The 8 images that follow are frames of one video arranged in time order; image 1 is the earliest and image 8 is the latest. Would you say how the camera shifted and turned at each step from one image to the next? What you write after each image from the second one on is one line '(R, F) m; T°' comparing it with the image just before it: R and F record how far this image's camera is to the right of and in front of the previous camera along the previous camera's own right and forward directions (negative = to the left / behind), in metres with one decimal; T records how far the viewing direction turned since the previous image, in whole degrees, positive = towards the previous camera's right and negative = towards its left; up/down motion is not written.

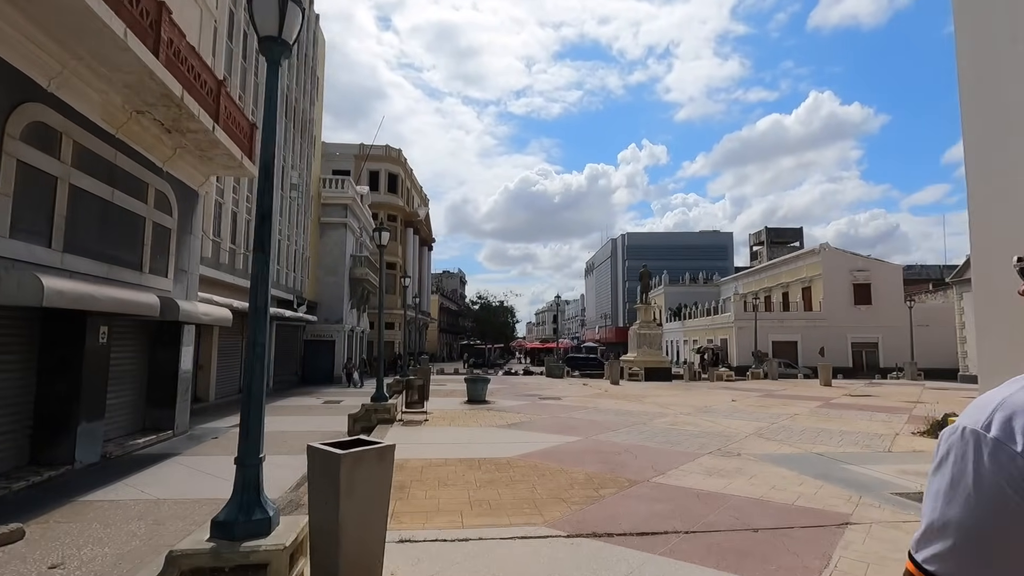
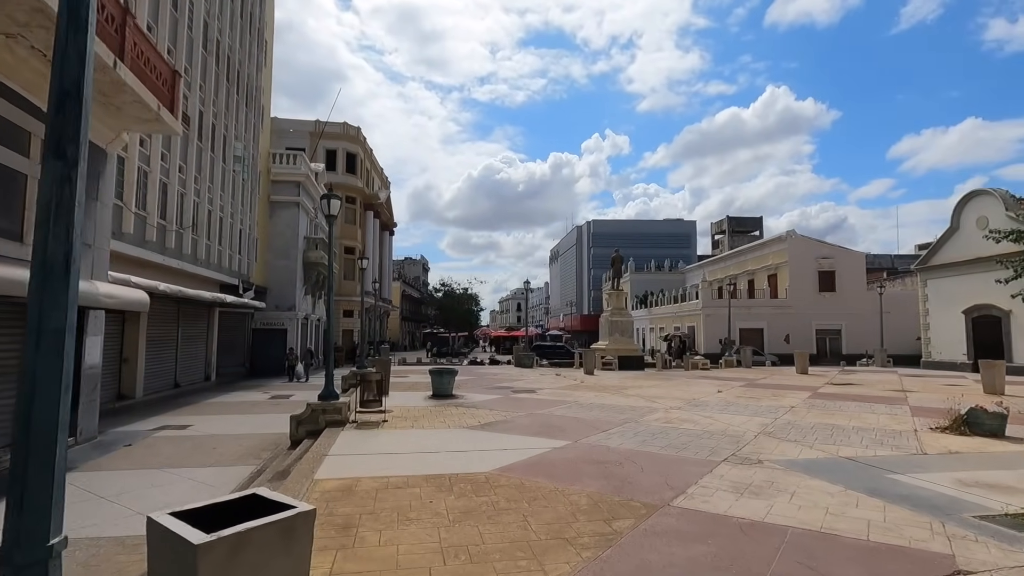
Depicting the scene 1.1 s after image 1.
(-0.2, +1.6) m; +4°
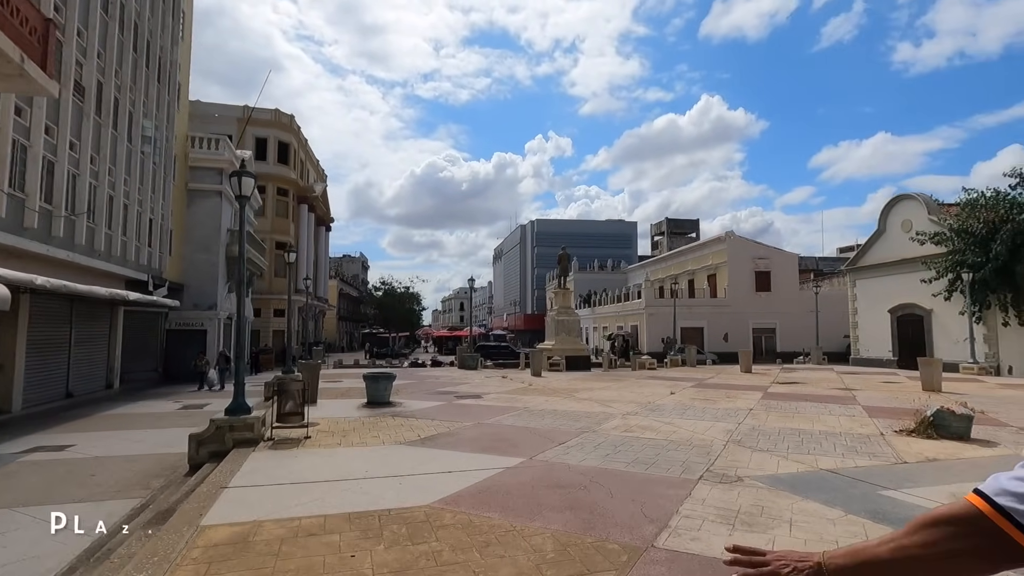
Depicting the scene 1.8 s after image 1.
(0.0, +1.1) m; +6°
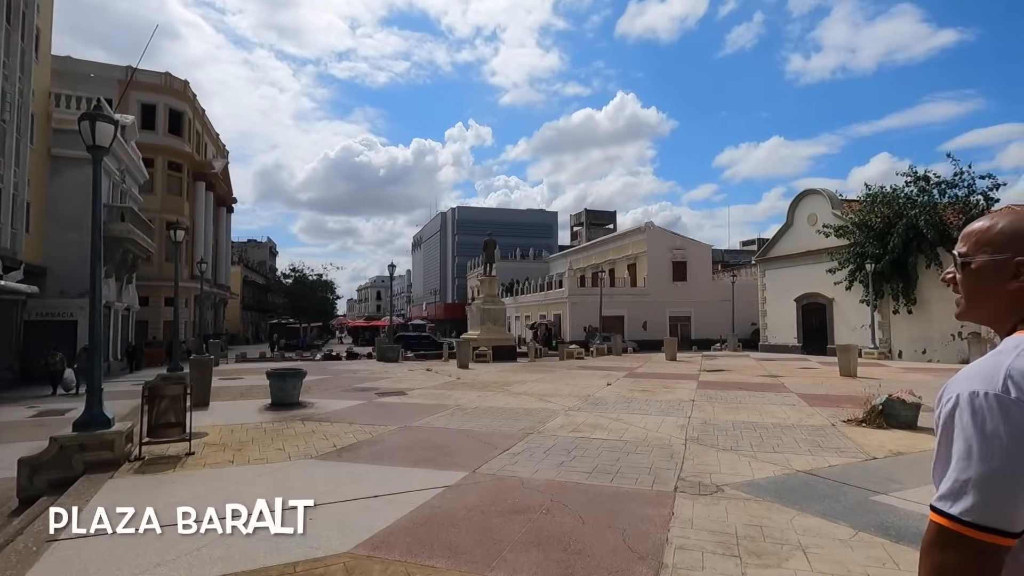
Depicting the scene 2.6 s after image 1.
(-0.2, +1.2) m; +9°
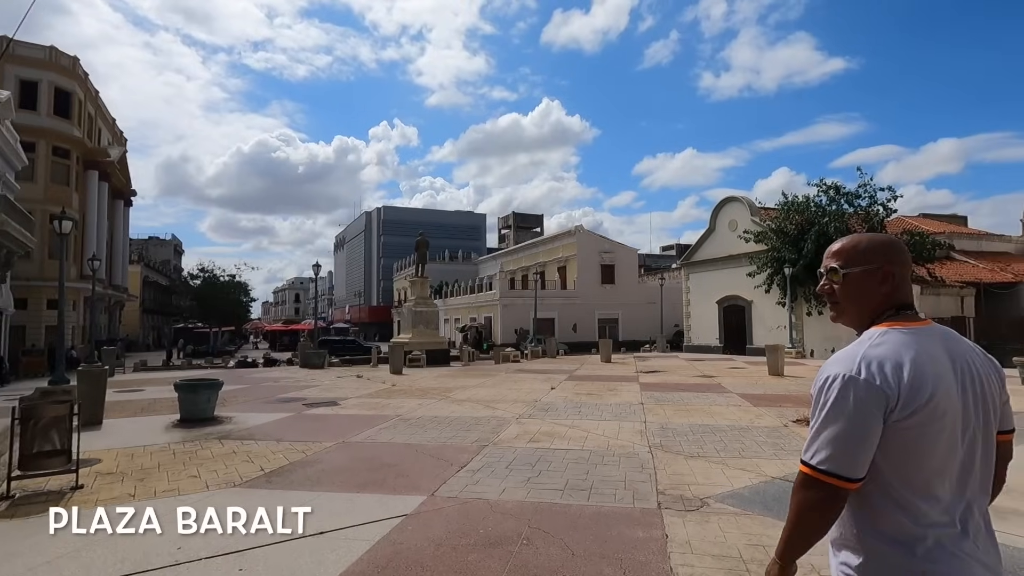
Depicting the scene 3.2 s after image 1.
(-0.4, +0.6) m; +8°
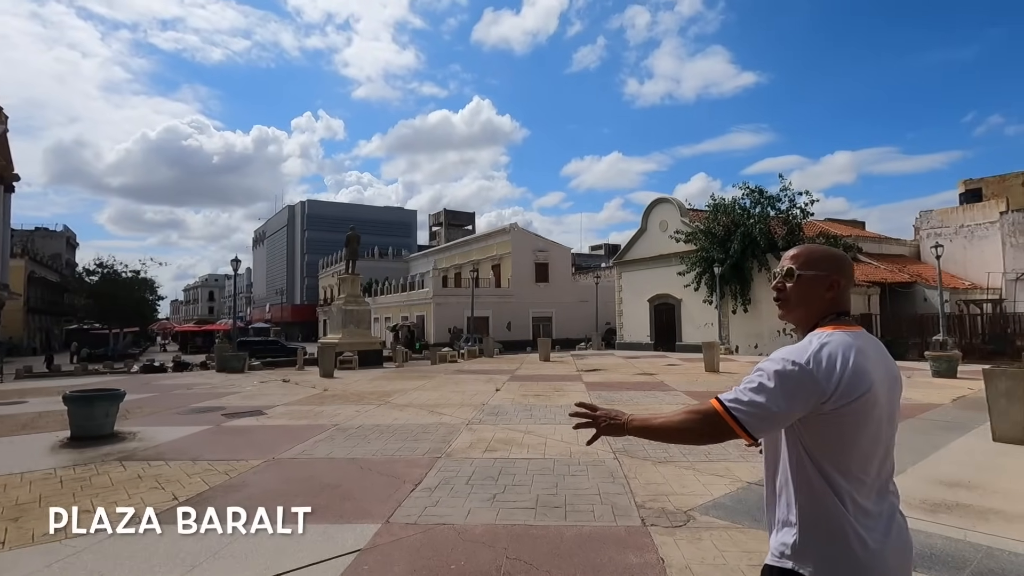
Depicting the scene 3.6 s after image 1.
(-0.3, +0.6) m; +7°
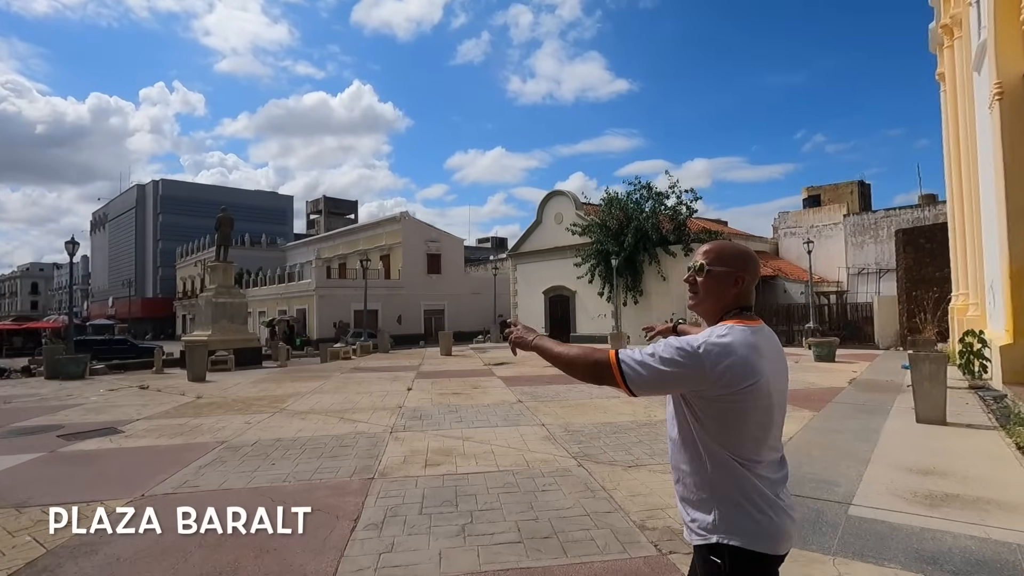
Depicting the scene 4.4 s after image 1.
(-0.7, +1.1) m; +12°
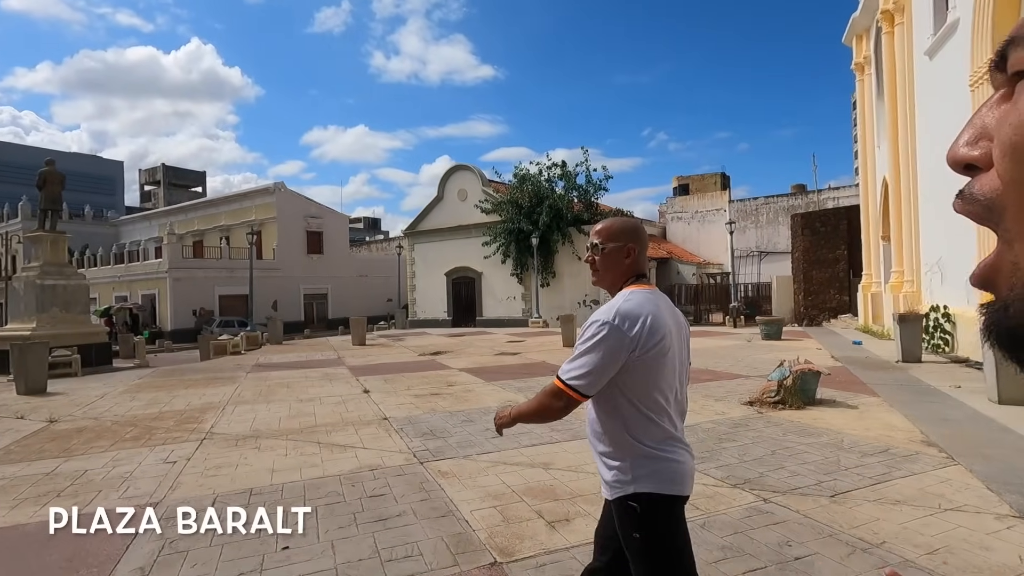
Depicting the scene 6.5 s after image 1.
(-2.1, +2.3) m; +14°
